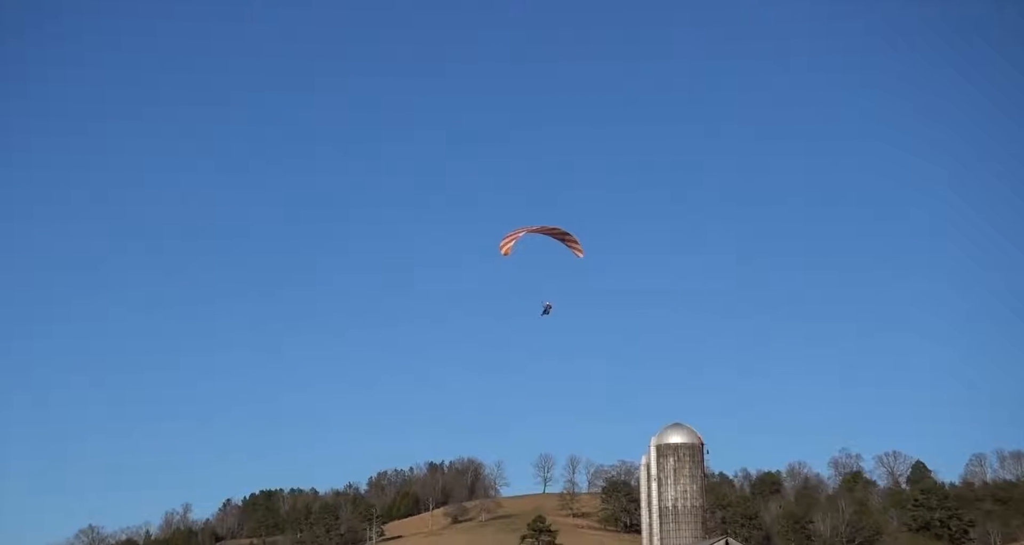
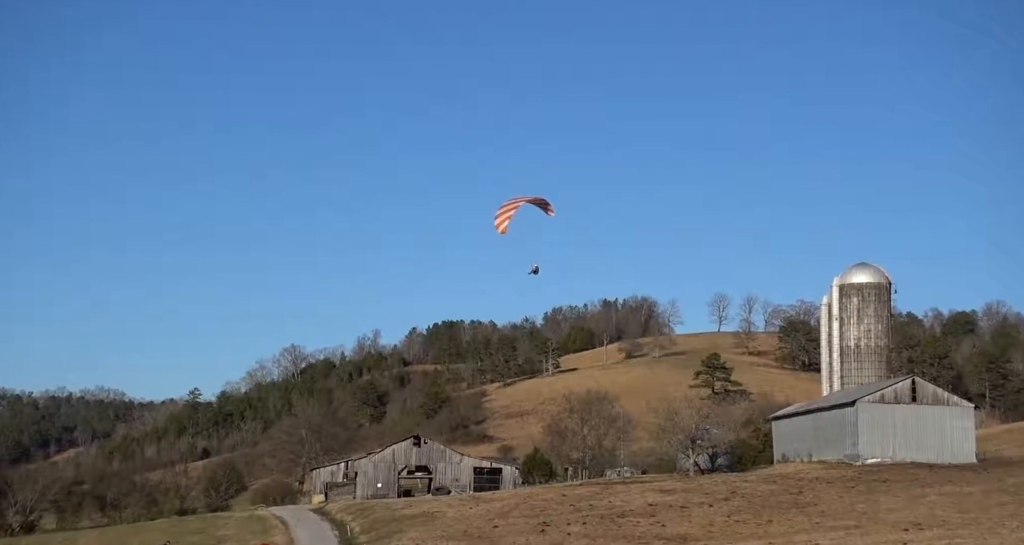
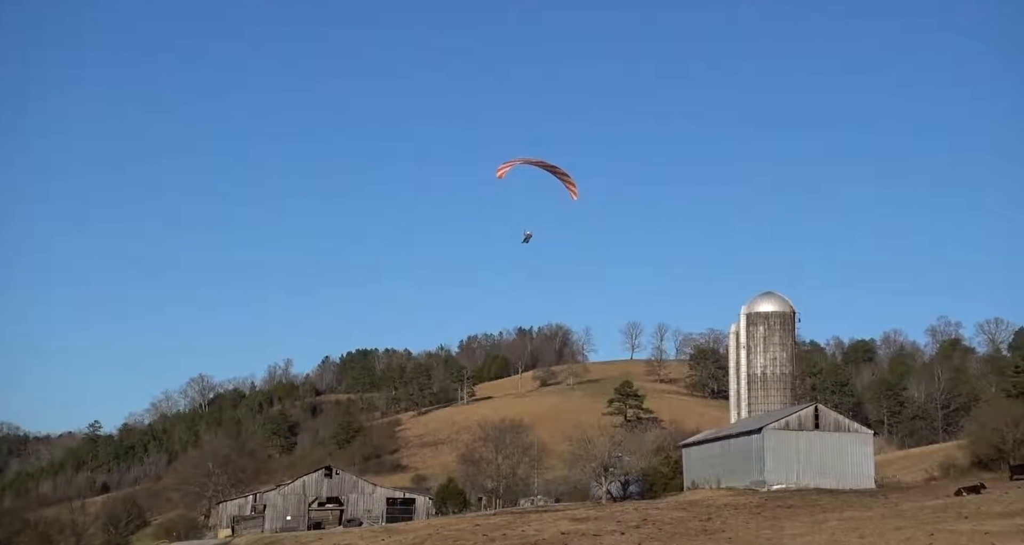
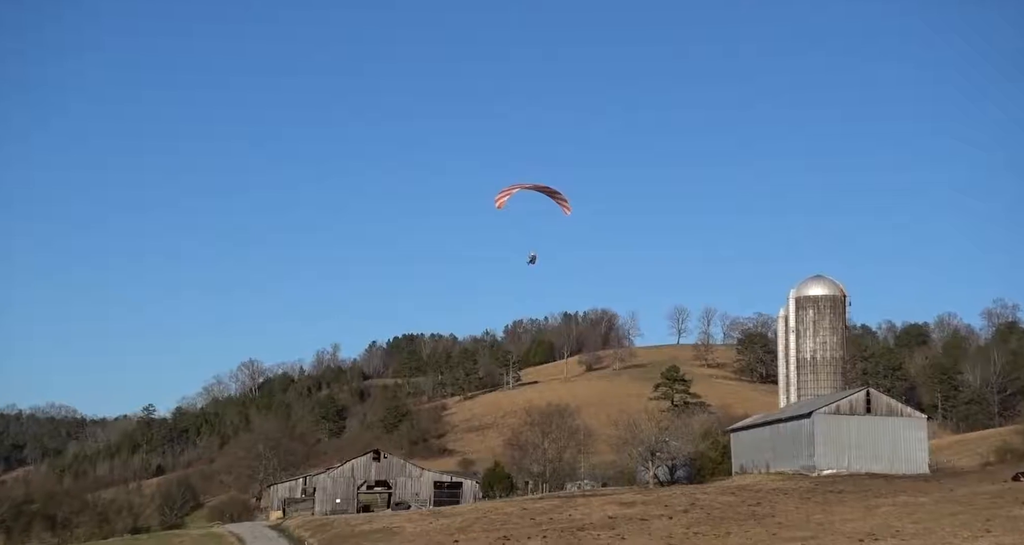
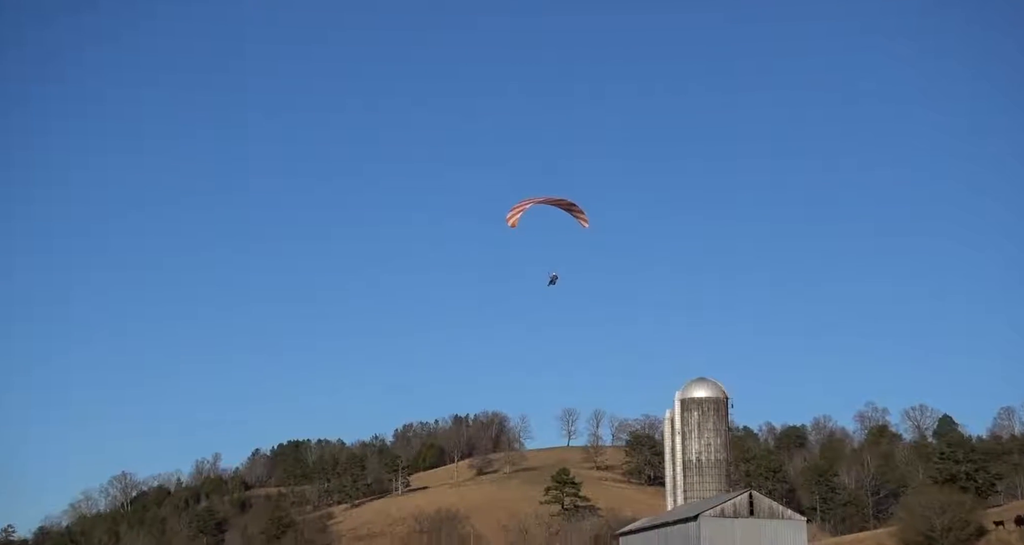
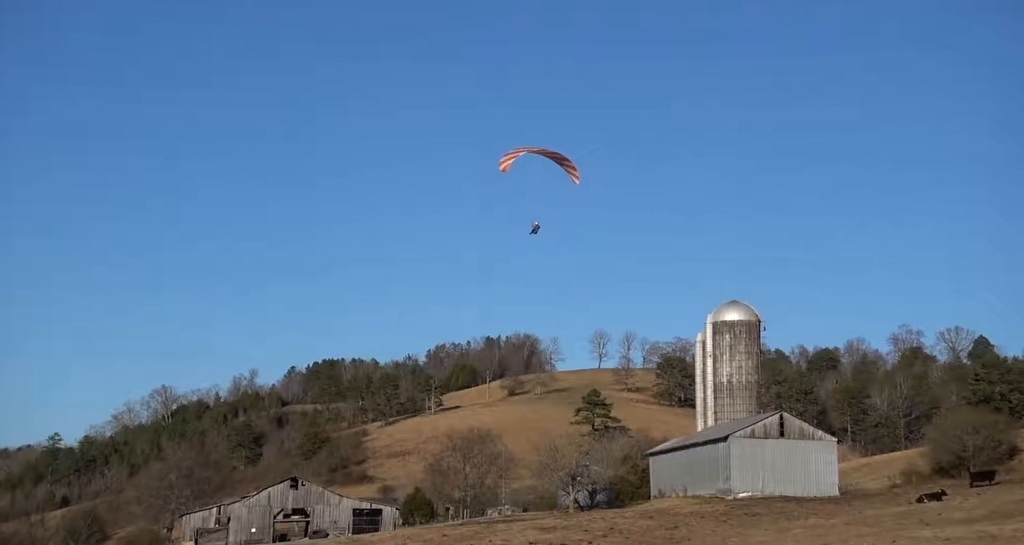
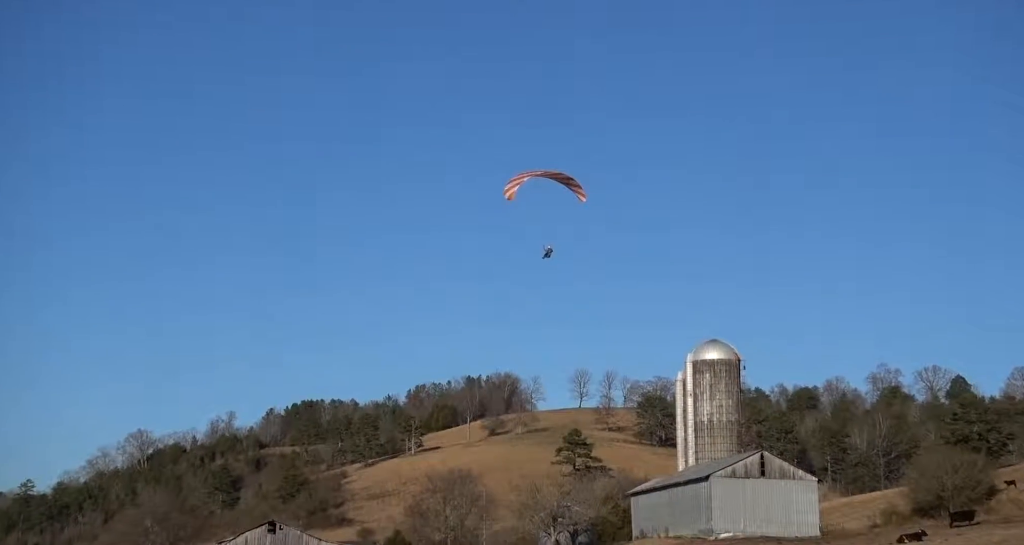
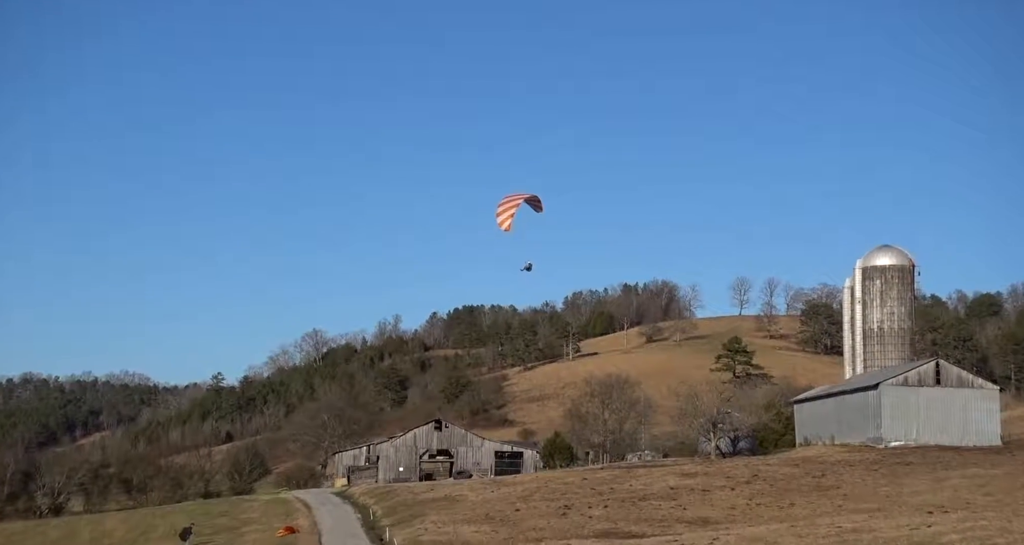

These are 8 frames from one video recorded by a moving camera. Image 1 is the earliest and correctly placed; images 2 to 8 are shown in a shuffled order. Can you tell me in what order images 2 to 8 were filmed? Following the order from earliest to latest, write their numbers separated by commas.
5, 7, 6, 3, 4, 2, 8
